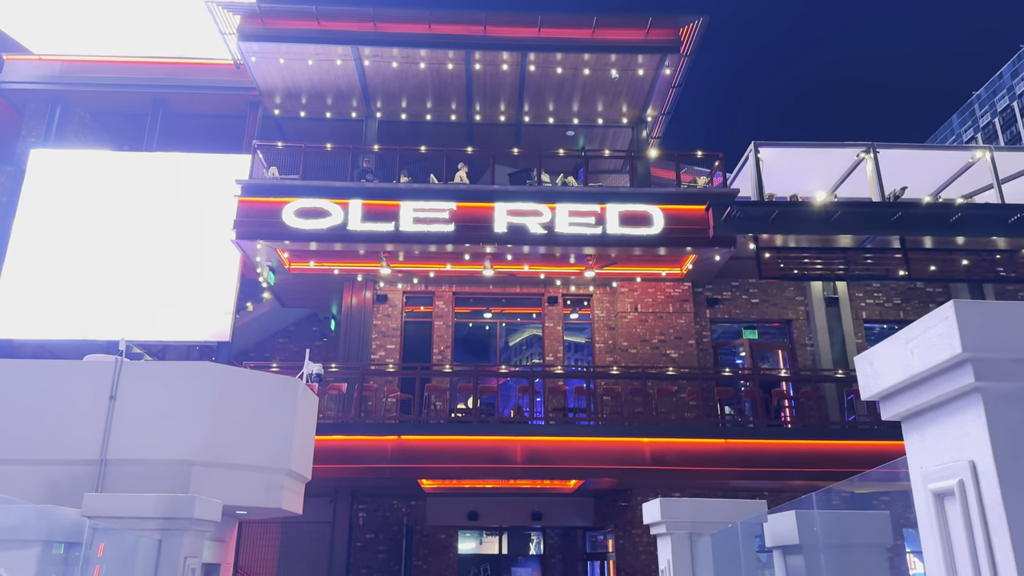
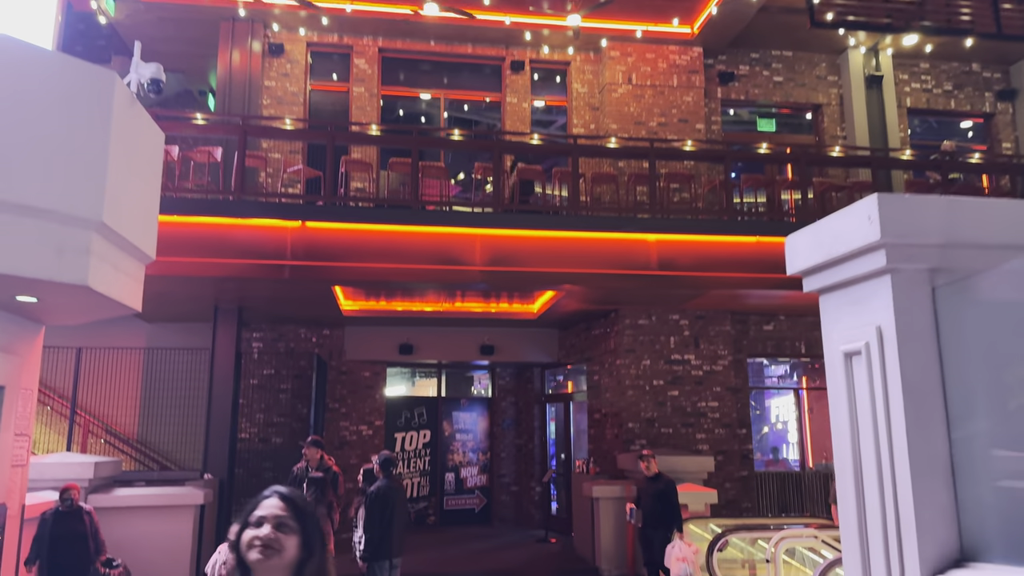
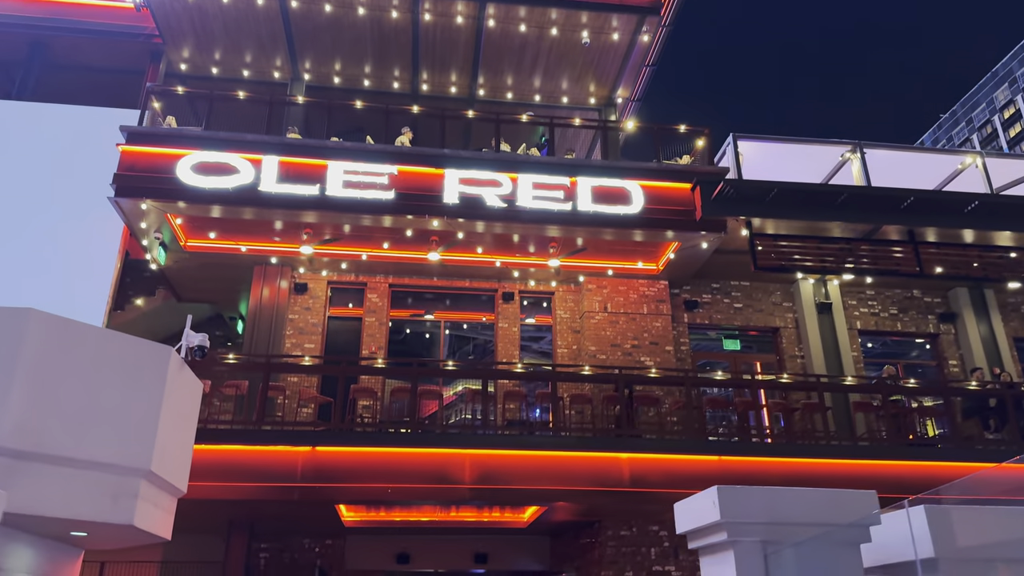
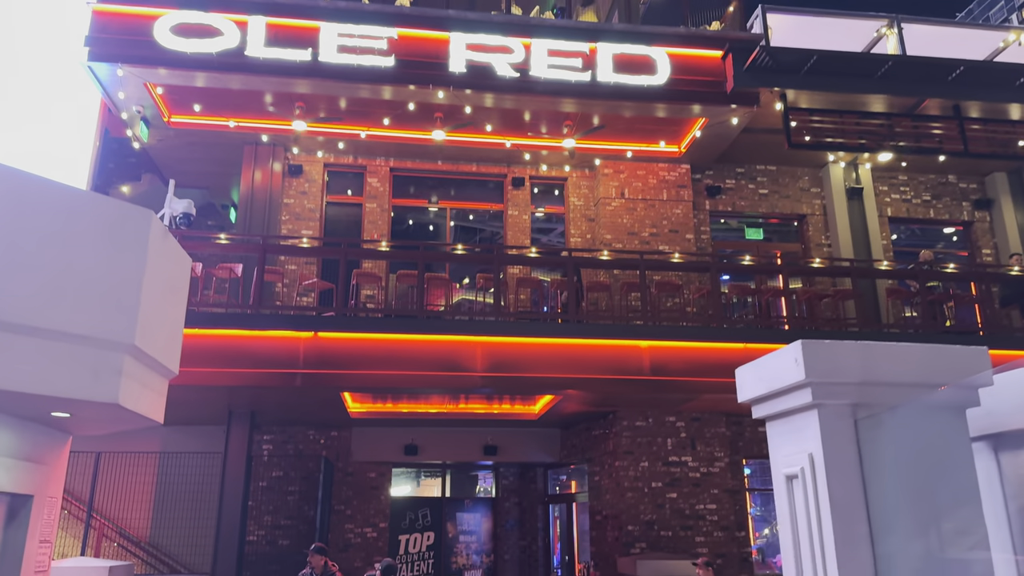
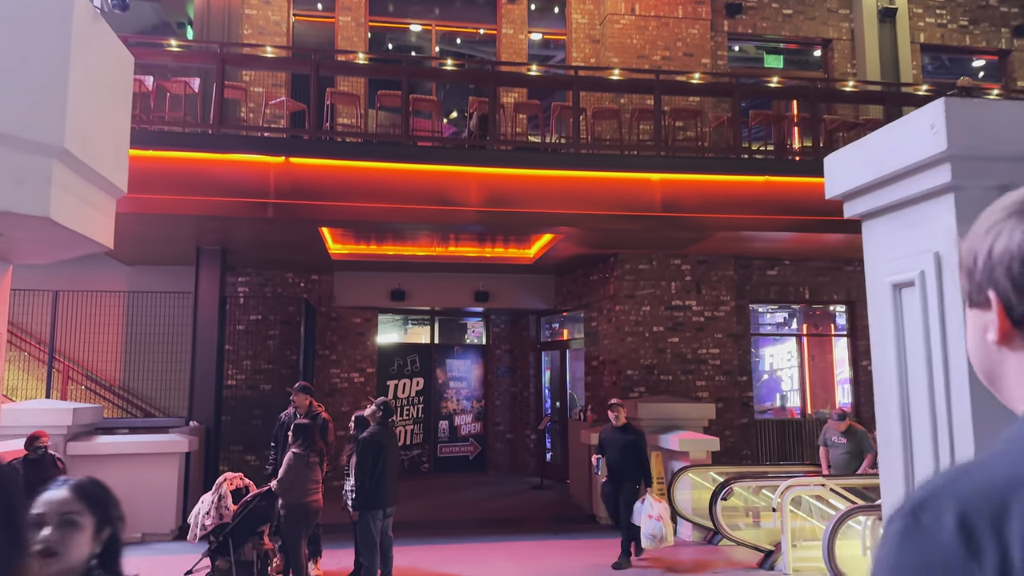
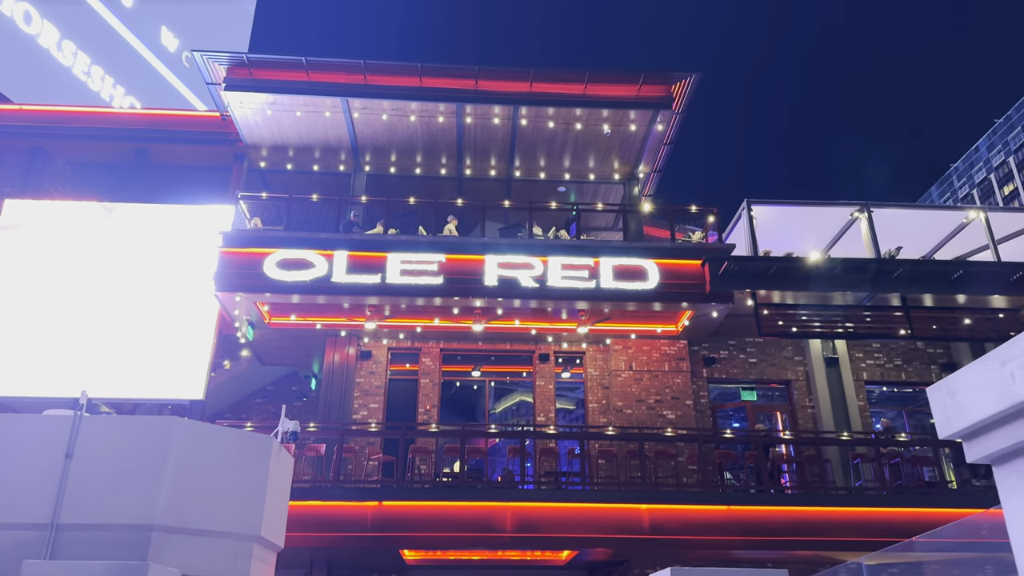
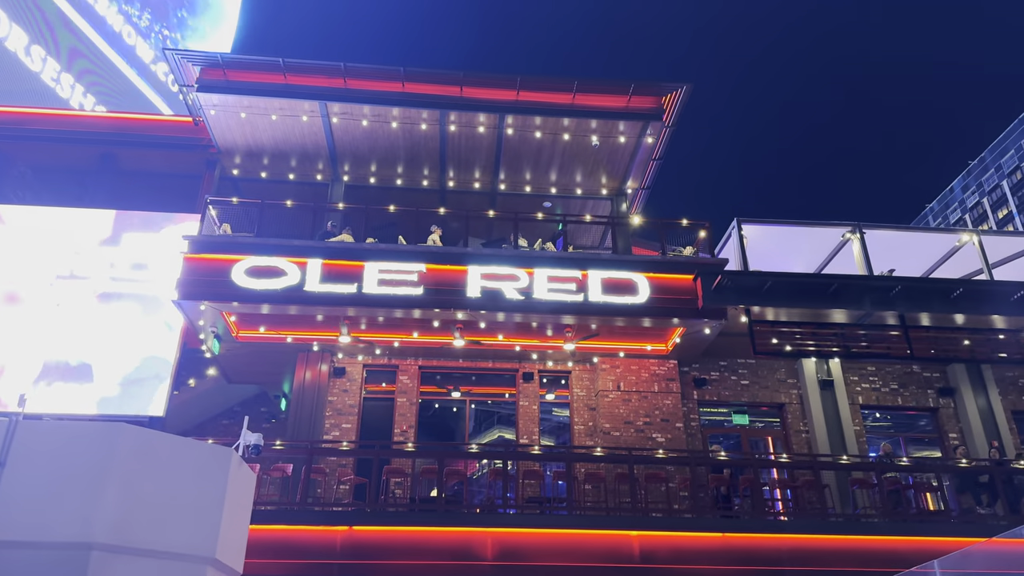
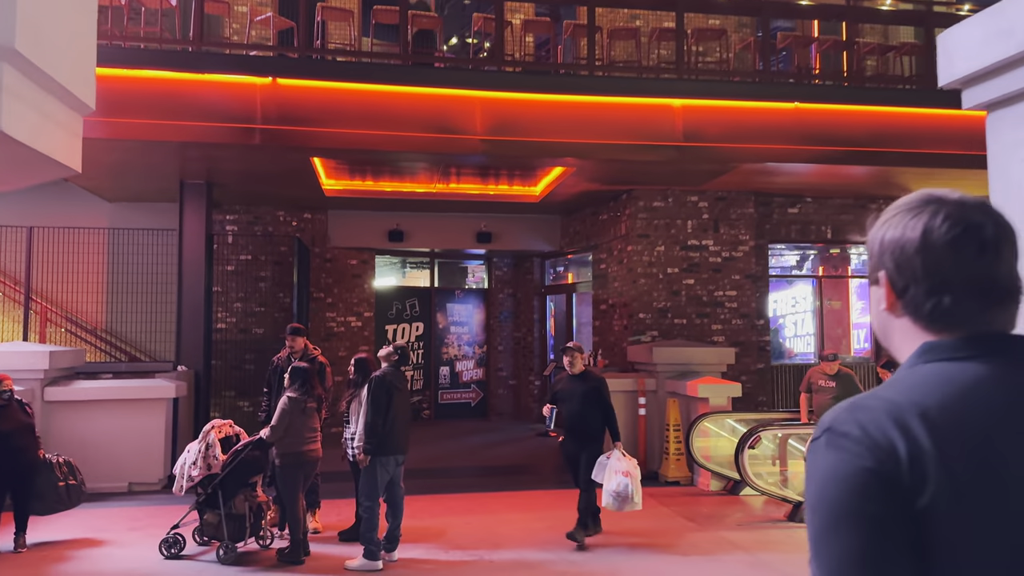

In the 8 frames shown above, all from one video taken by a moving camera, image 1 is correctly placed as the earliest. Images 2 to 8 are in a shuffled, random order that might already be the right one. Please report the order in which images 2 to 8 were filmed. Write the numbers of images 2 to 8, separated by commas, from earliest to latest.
6, 7, 3, 4, 2, 5, 8
